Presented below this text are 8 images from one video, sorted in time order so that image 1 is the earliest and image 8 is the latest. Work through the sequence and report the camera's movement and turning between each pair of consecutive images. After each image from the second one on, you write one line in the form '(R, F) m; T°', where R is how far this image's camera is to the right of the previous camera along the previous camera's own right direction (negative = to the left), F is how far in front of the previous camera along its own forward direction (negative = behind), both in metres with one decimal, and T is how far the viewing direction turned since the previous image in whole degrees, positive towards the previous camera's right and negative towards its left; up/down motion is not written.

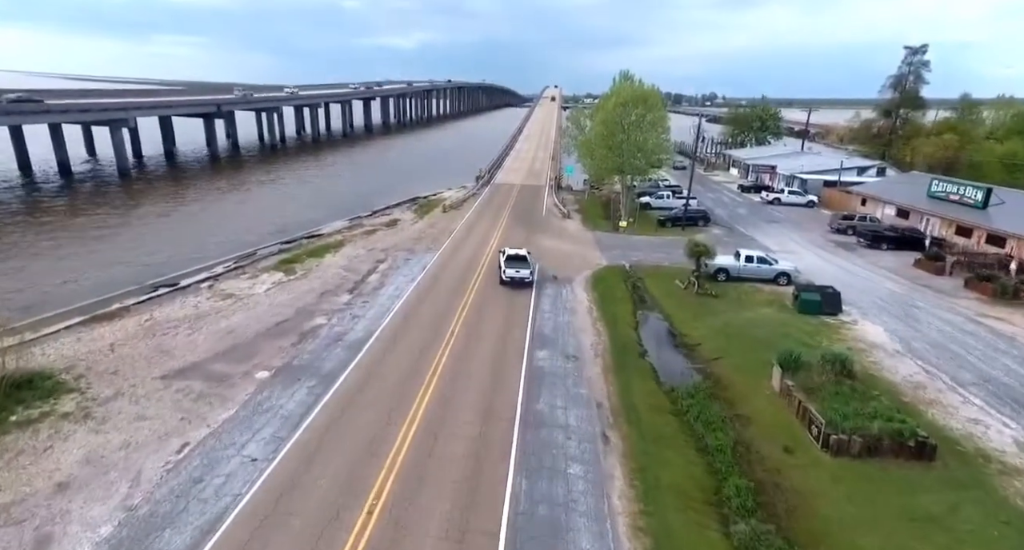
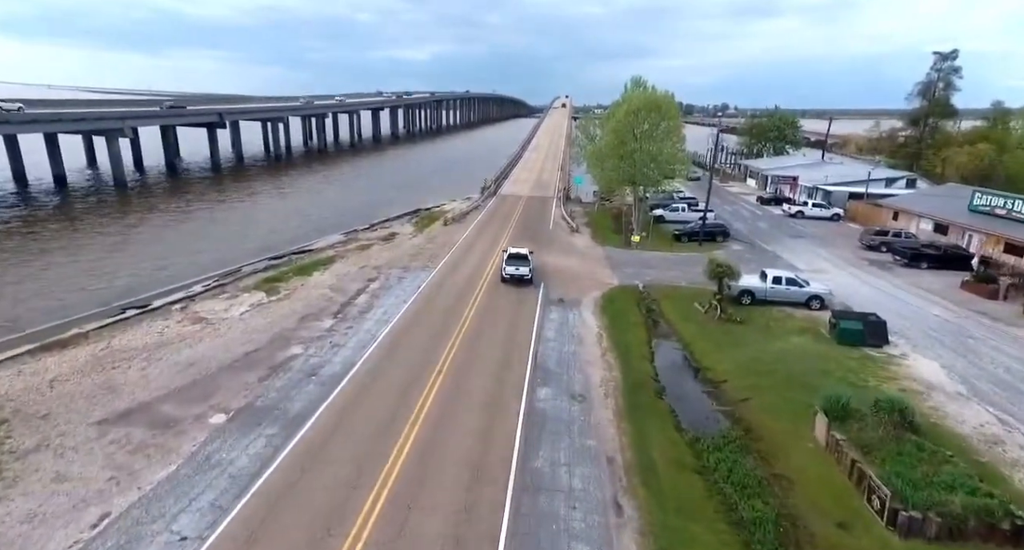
(+0.4, +2.4) m; -1°
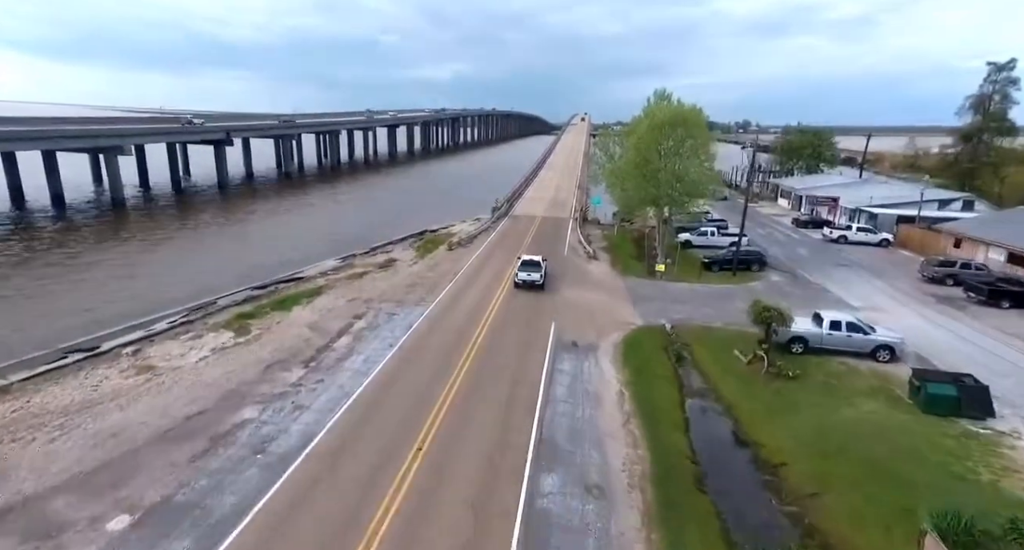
(+0.5, +3.5) m; -2°
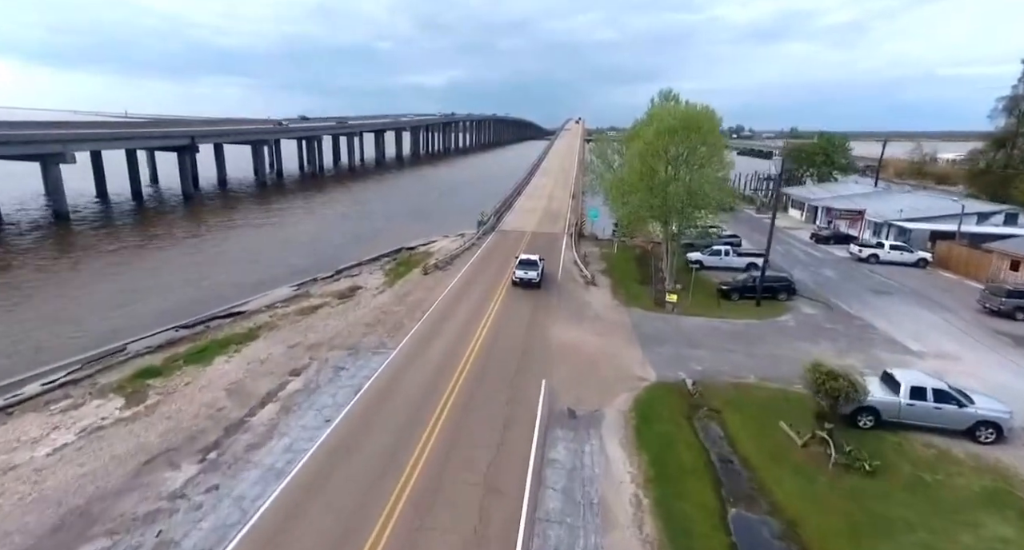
(+0.5, +5.0) m; +1°
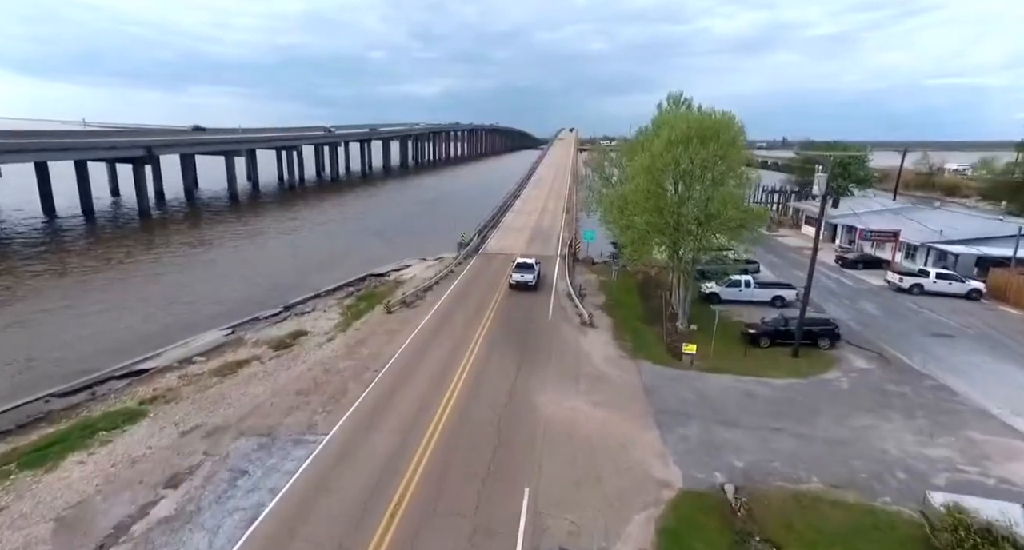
(+0.6, +5.3) m; +1°
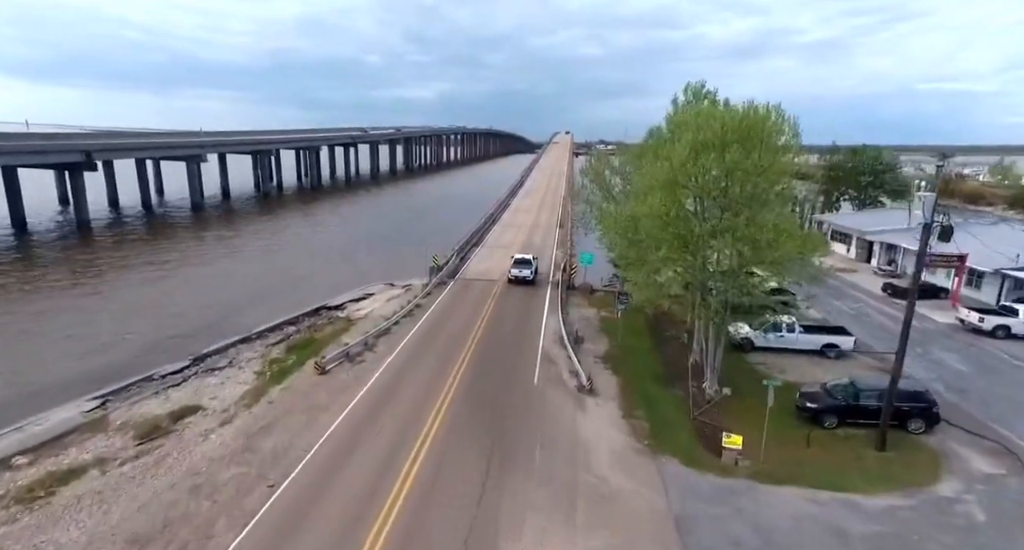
(+0.9, +6.5) m; 0°
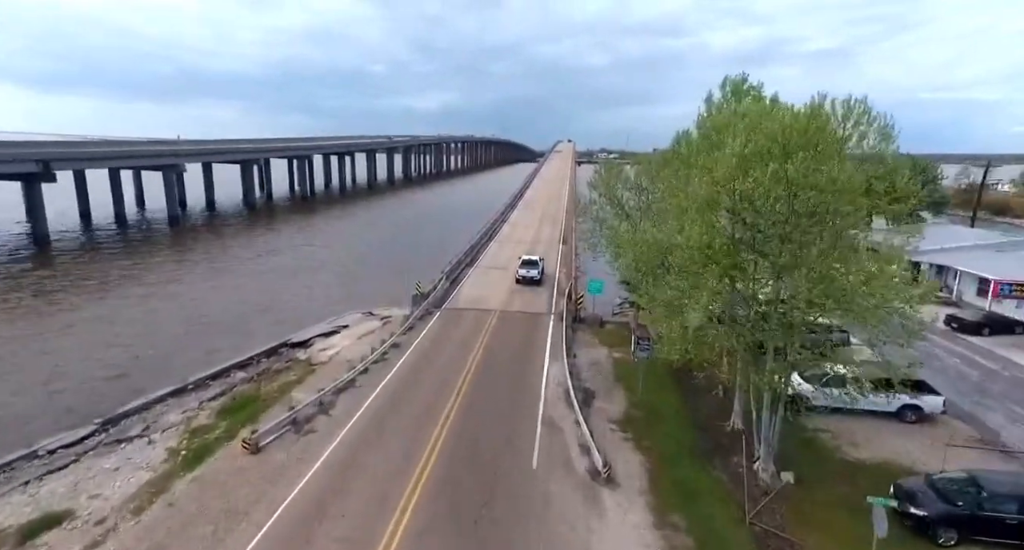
(+0.3, +4.7) m; 0°
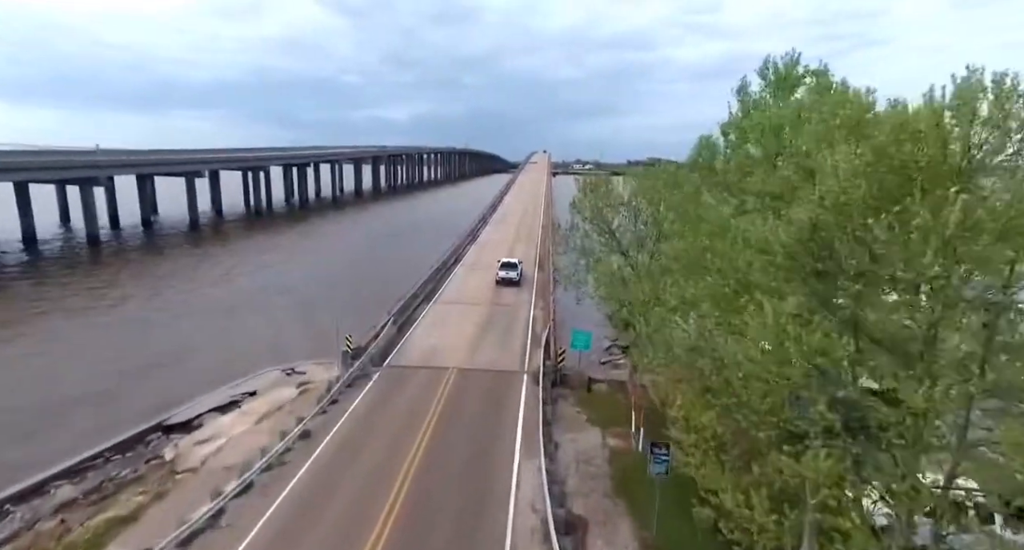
(+0.7, +6.5) m; +3°
